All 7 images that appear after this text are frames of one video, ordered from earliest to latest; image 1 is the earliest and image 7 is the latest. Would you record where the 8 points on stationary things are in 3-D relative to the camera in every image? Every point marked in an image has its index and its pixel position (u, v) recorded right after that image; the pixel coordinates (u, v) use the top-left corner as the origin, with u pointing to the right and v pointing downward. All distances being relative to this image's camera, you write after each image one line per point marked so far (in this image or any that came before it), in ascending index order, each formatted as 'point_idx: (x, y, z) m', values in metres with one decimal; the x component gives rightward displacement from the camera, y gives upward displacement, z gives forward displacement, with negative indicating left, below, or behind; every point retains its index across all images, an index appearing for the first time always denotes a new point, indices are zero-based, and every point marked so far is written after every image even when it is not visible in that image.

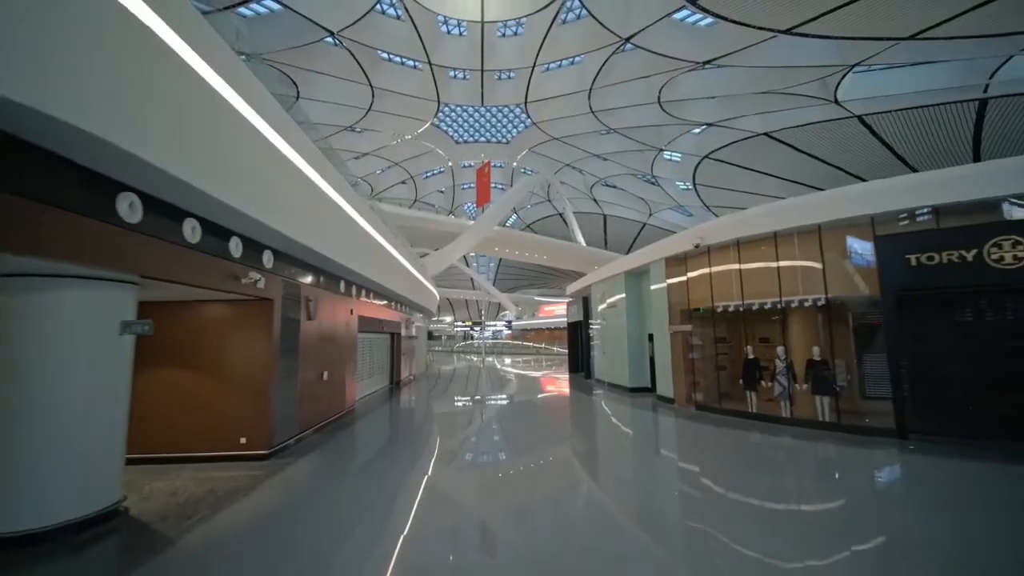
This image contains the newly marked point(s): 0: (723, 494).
0: (+2.7, -2.6, +5.9) m
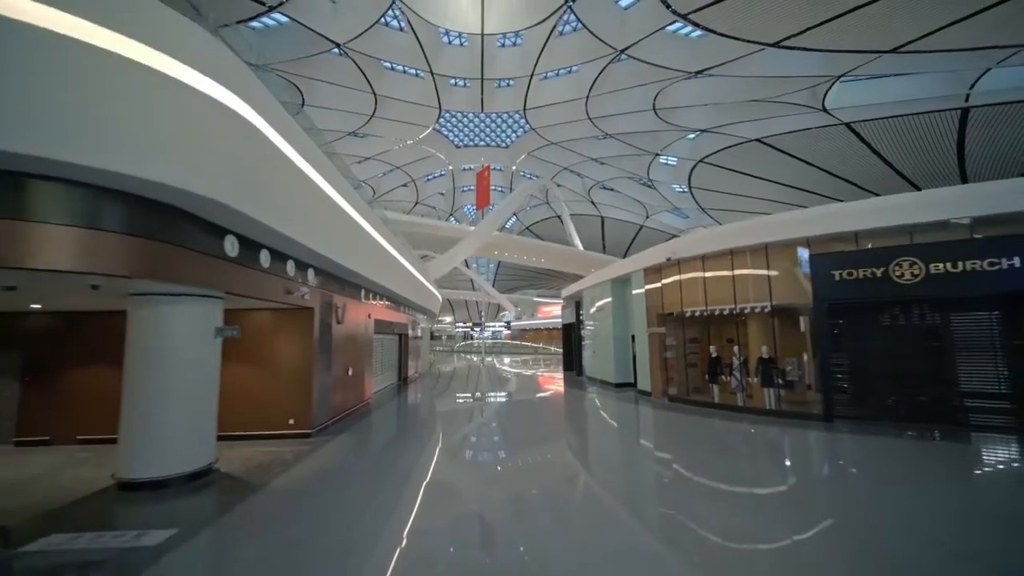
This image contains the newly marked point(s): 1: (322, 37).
0: (+2.7, -2.7, +6.5) m
1: (-6.2, +8.2, +14.8) m
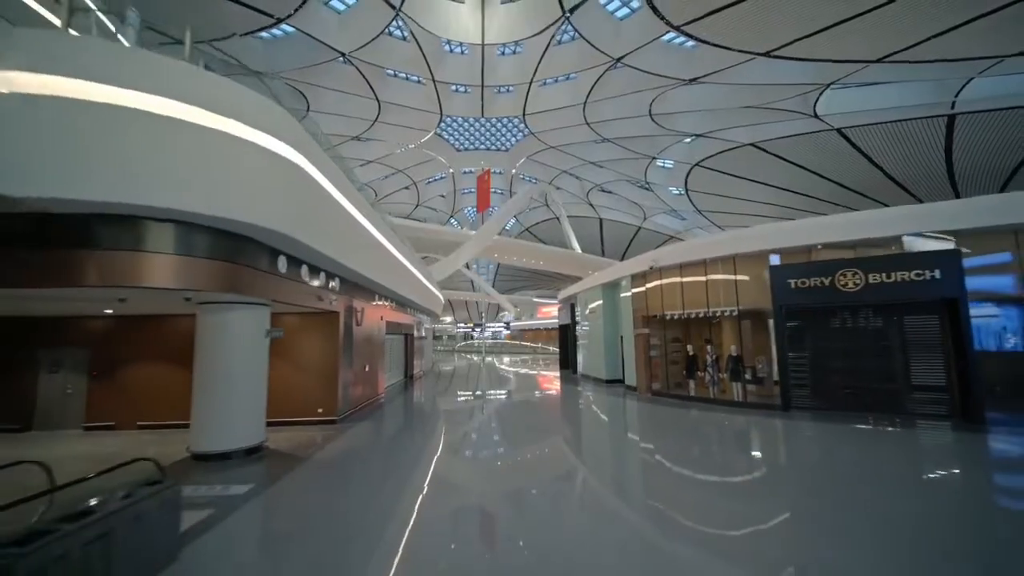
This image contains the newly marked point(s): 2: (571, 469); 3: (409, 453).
0: (+2.6, -2.8, +7.0) m
1: (-6.2, +8.1, +15.3) m
2: (+1.0, -2.9, +7.3) m
3: (-1.9, -3.0, +8.3) m
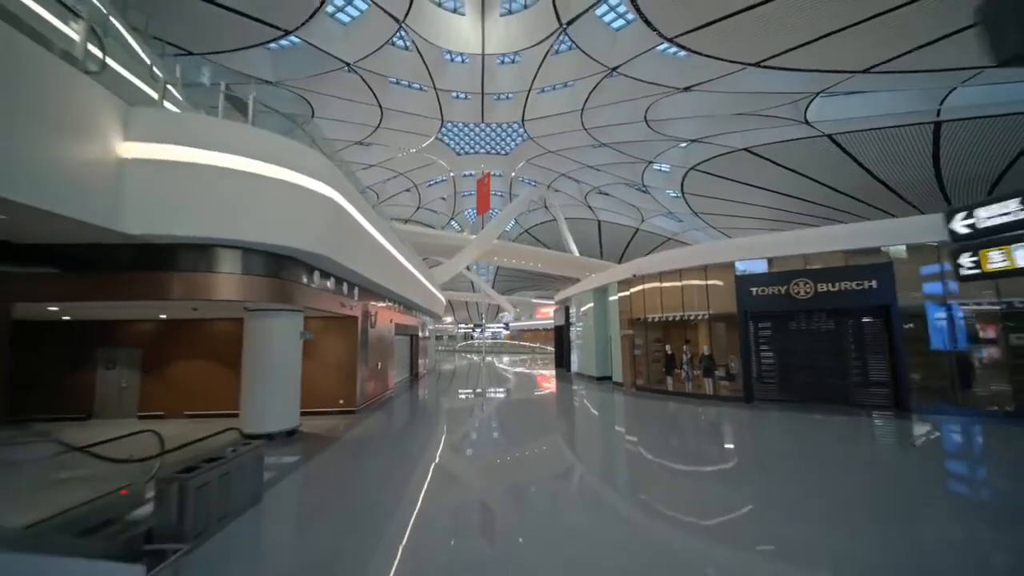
0: (+2.6, -2.8, +7.5) m
1: (-6.3, +8.1, +15.8) m
2: (+0.9, -3.0, +7.9) m
3: (-1.9, -3.1, +8.8) m
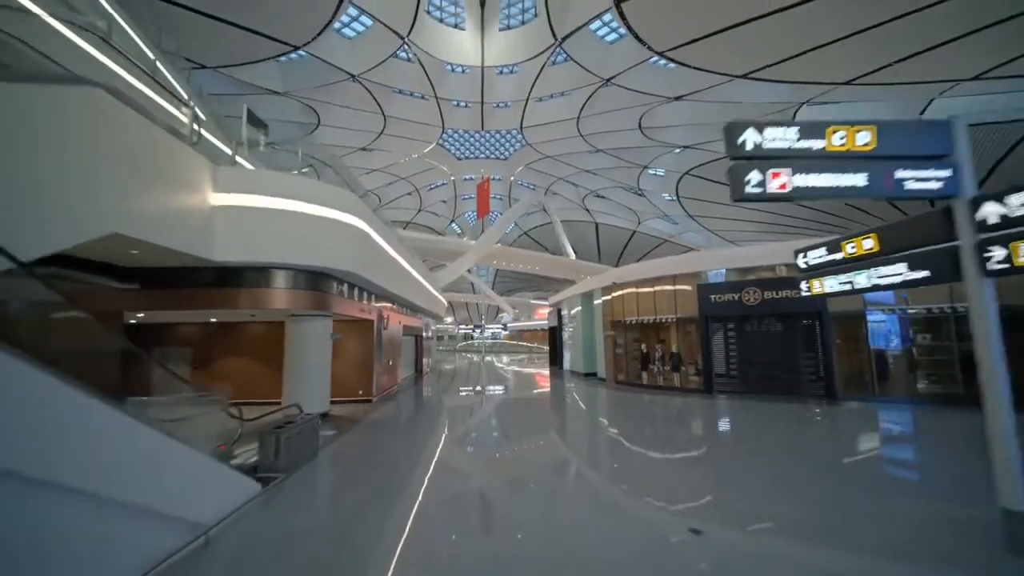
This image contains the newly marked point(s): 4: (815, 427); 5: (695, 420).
0: (+2.5, -2.9, +8.2) m
1: (-6.3, +8.0, +16.5) m
2: (+0.9, -3.1, +8.6) m
3: (-2.0, -3.2, +9.5) m
4: (+6.2, -2.9, +9.3) m
5: (+4.1, -3.0, +10.2) m
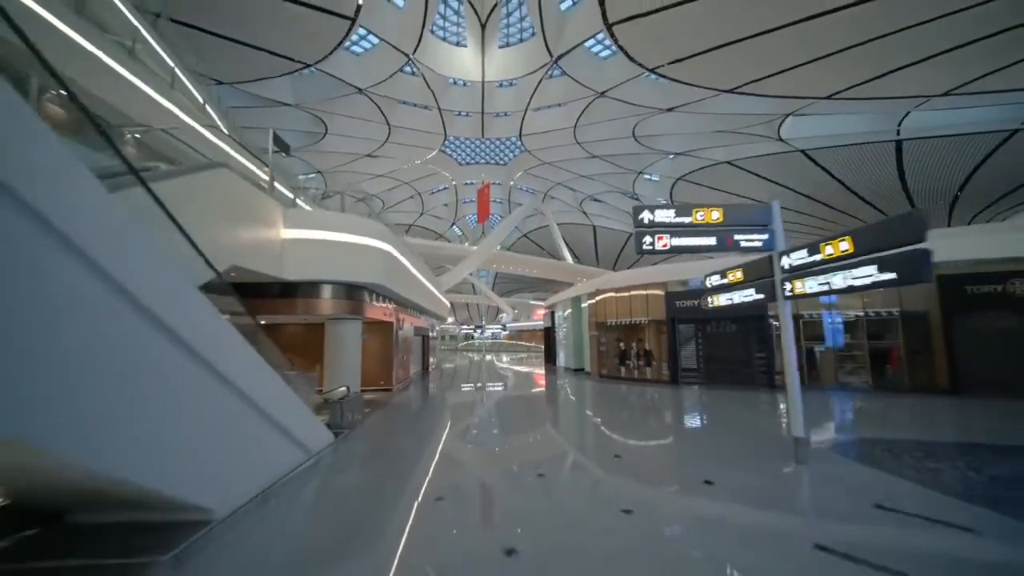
0: (+2.5, -3.0, +9.1) m
1: (-6.4, +7.9, +17.5) m
2: (+0.8, -3.2, +9.5) m
3: (-2.0, -3.2, +10.4) m
4: (+6.1, -3.0, +10.2) m
5: (+4.0, -3.1, +11.1) m
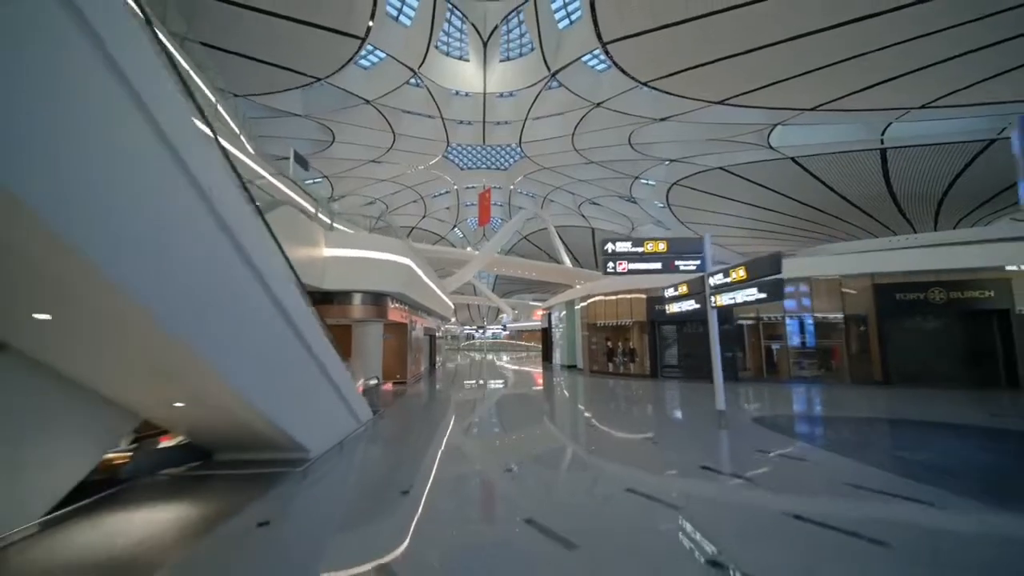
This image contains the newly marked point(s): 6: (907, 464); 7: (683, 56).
0: (+2.5, -3.1, +9.9) m
1: (-6.4, +7.8, +18.3) m
2: (+0.8, -3.3, +10.3) m
3: (-2.0, -3.3, +11.2) m
4: (+6.1, -3.1, +11.0) m
5: (+4.0, -3.2, +11.9) m
6: (+5.7, -2.6, +6.5) m
7: (+5.5, +7.5, +14.8) m
